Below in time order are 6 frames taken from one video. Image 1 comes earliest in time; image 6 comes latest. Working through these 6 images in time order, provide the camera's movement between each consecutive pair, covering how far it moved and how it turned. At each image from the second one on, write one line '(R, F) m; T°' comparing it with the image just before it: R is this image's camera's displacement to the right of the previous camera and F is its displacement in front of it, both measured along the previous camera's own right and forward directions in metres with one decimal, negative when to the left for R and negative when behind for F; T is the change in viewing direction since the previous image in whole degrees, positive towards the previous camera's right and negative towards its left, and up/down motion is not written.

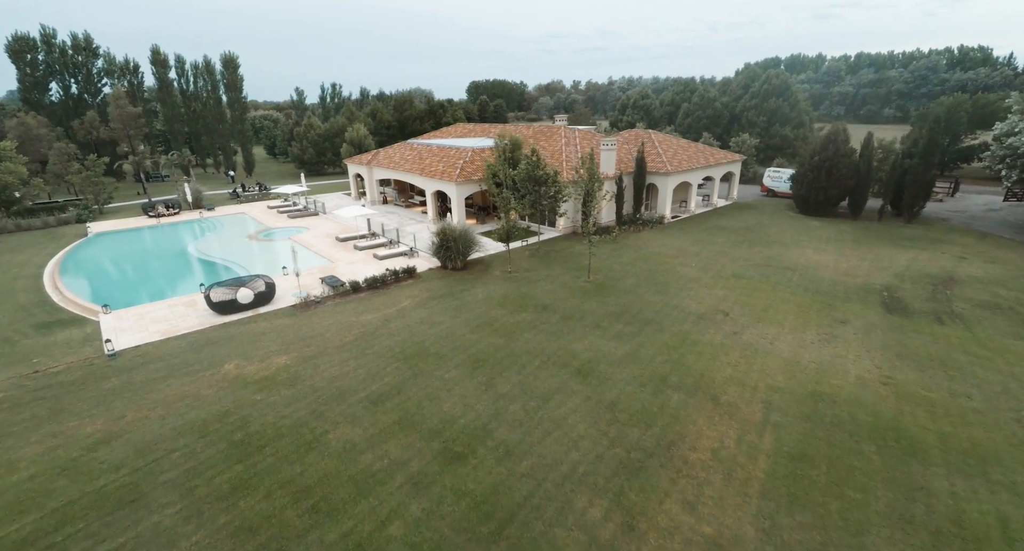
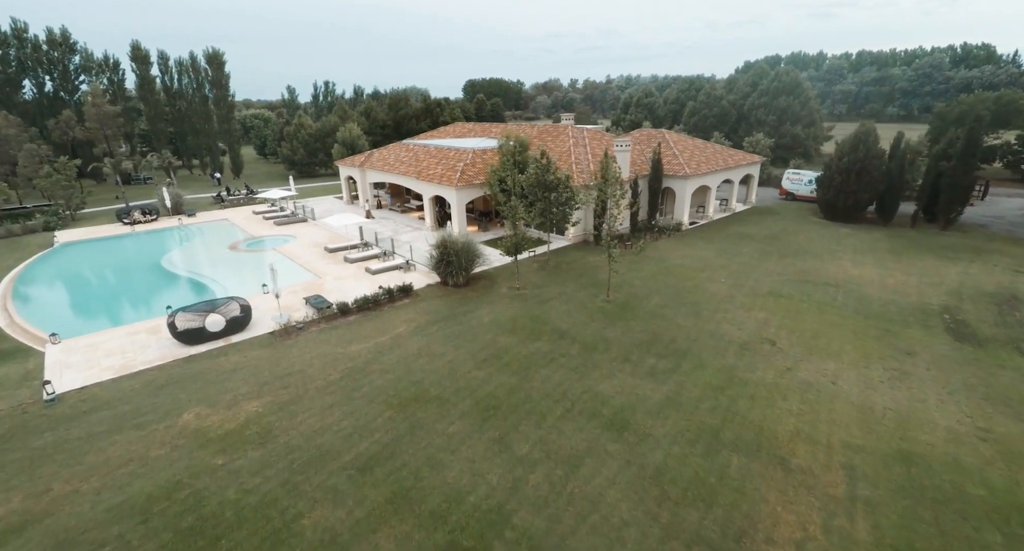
(-0.5, +2.6) m; 0°
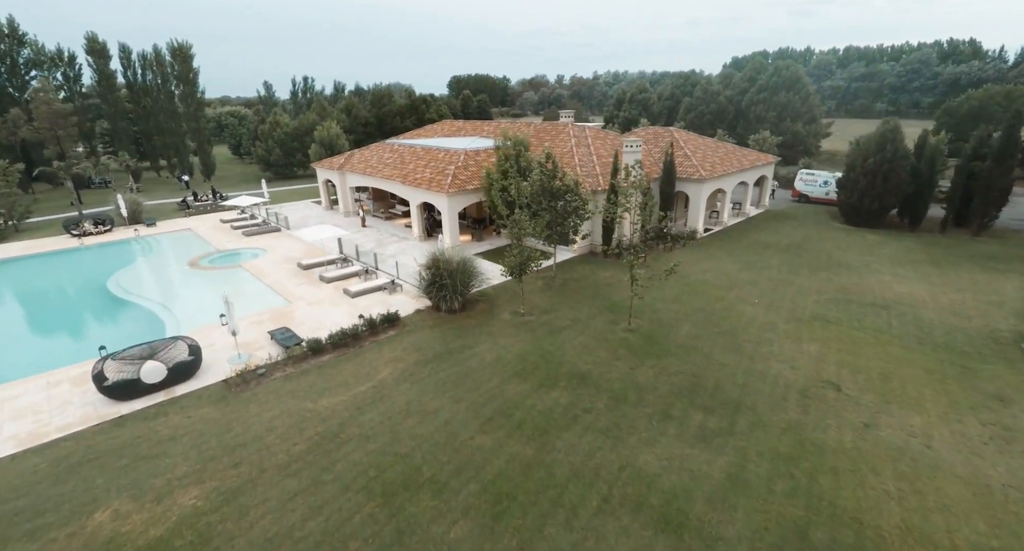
(-0.6, +3.0) m; +2°
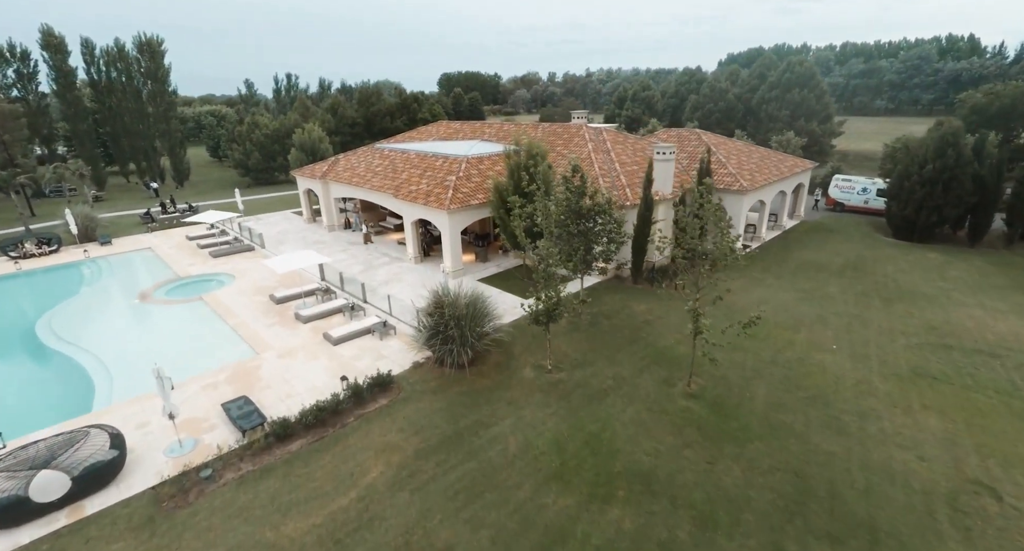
(-0.9, +3.7) m; +1°
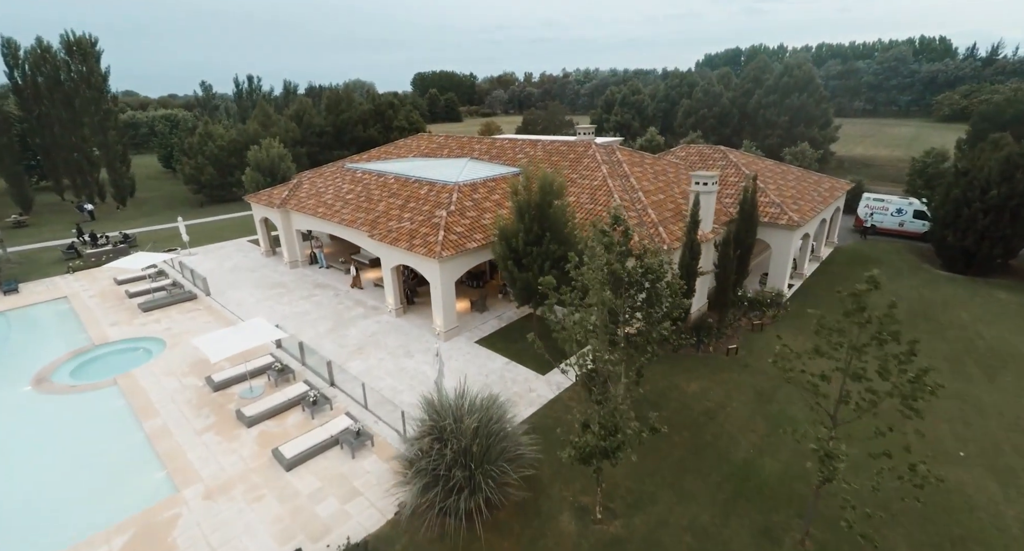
(-1.0, +4.3) m; +3°
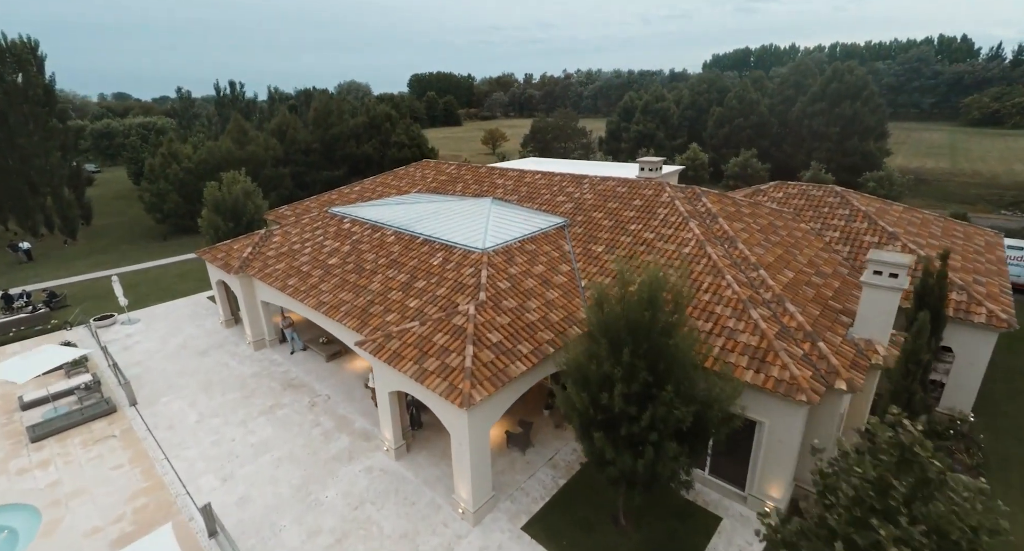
(-1.6, +6.5) m; 0°
